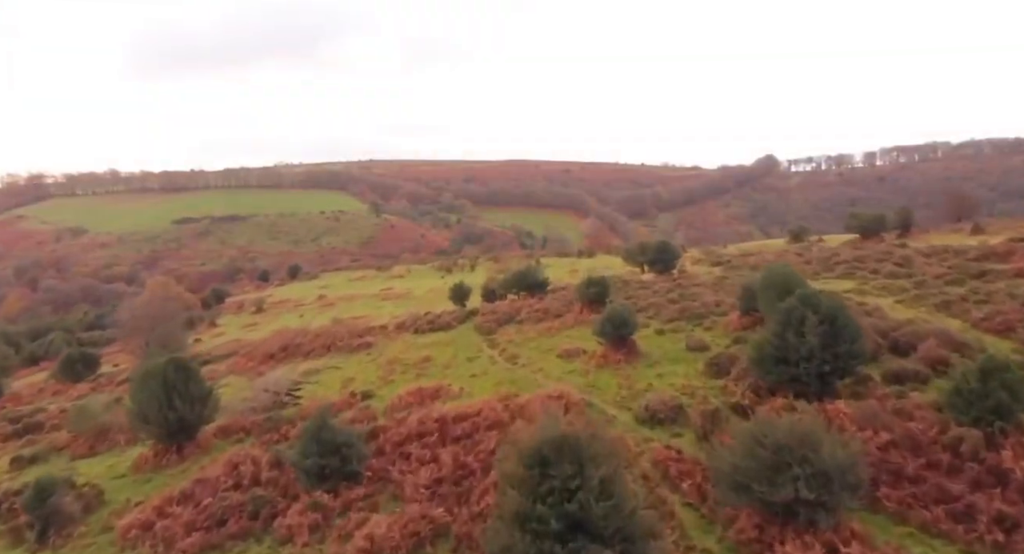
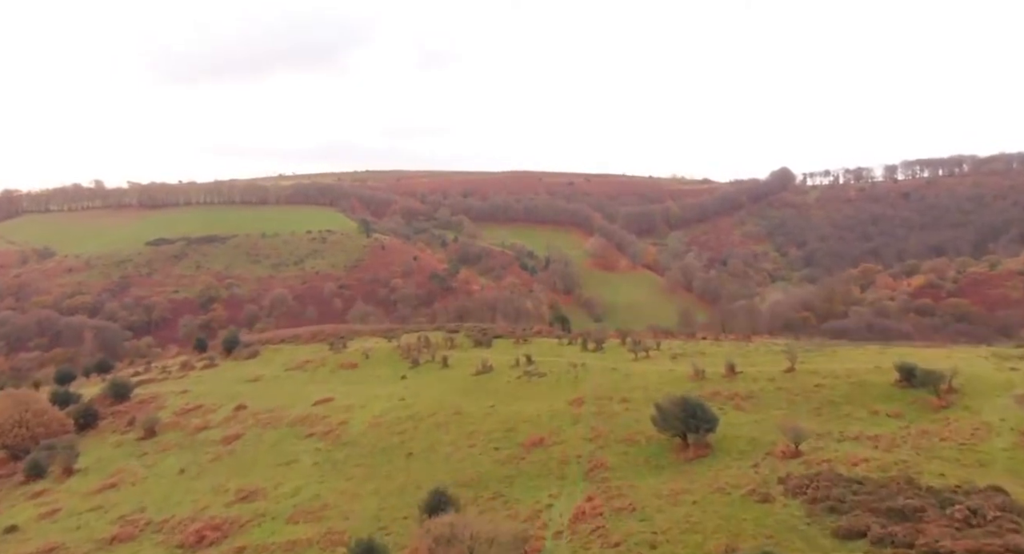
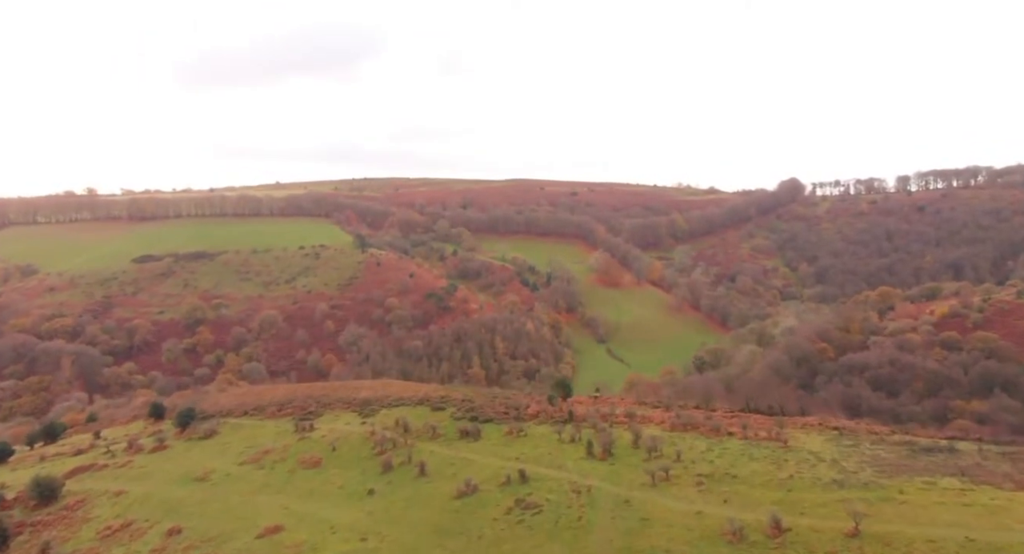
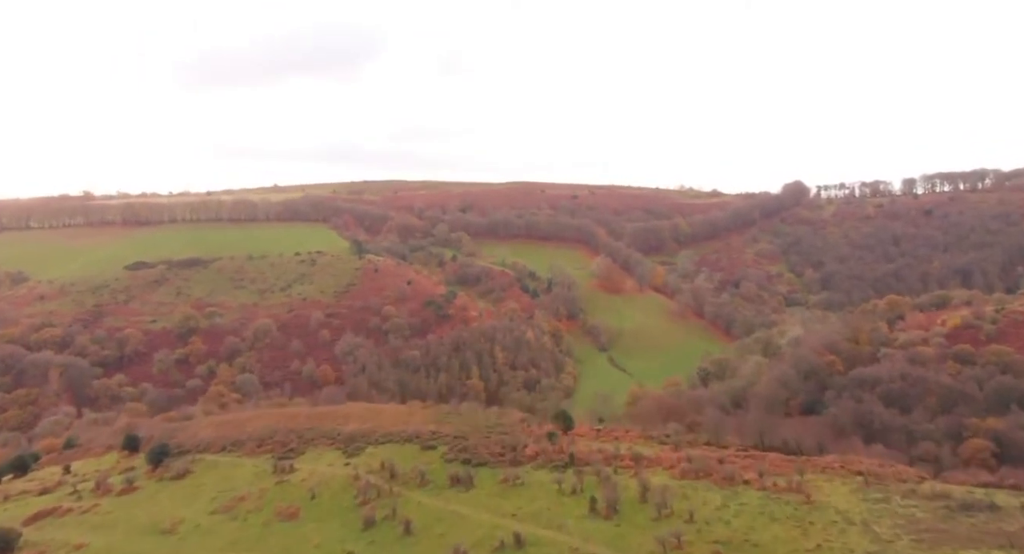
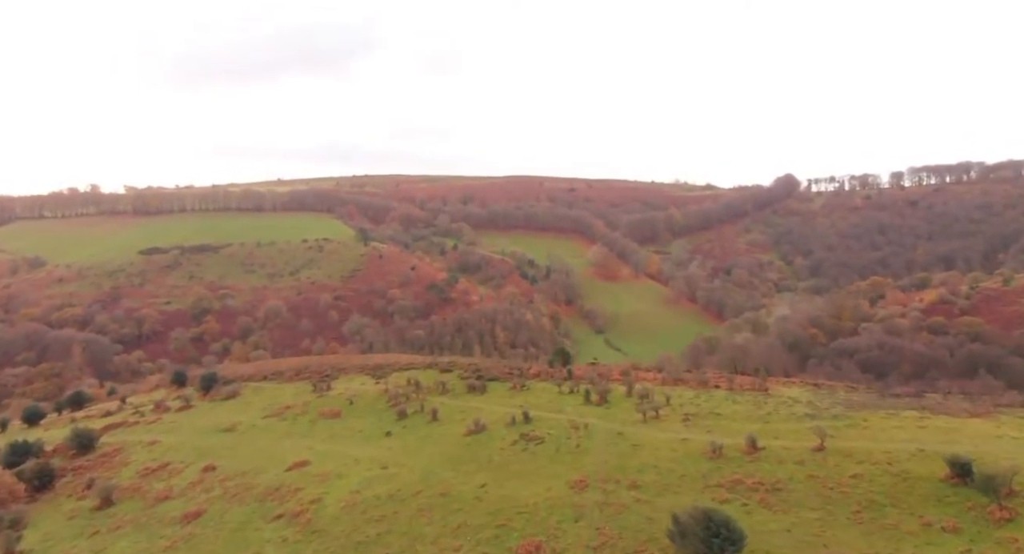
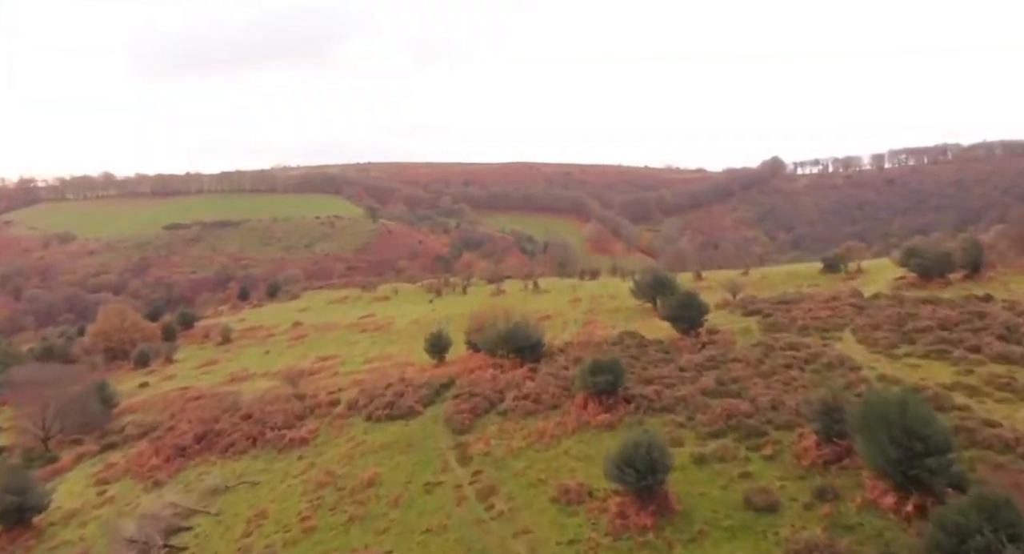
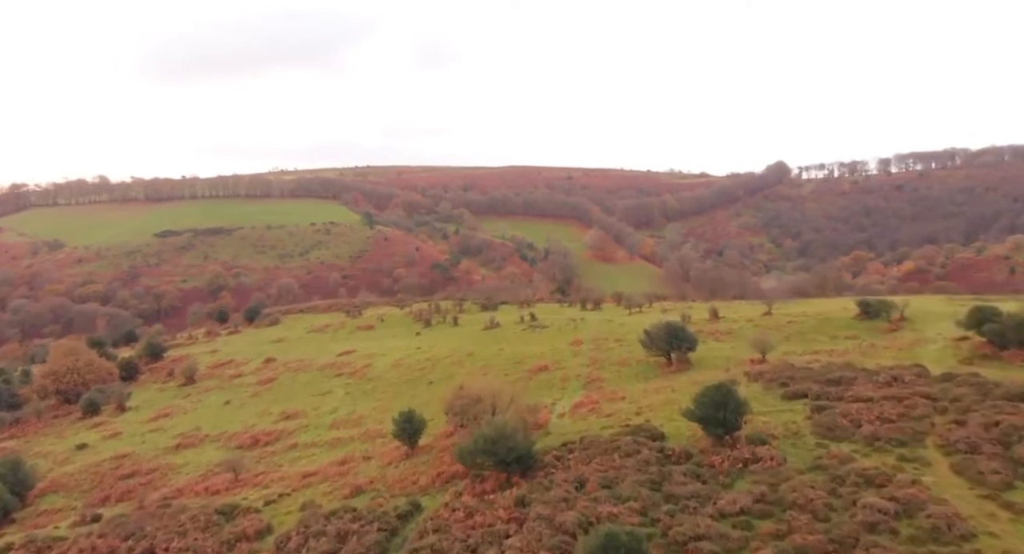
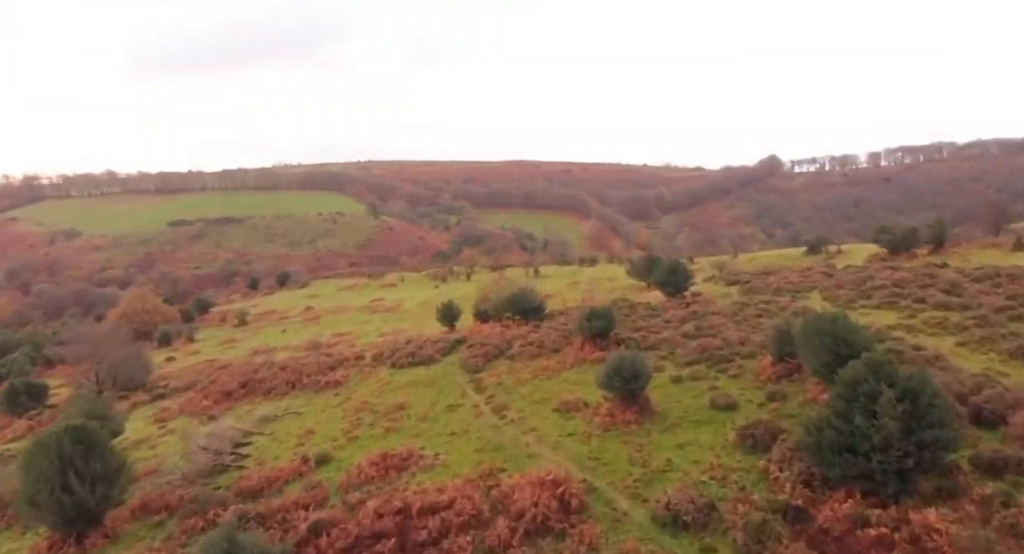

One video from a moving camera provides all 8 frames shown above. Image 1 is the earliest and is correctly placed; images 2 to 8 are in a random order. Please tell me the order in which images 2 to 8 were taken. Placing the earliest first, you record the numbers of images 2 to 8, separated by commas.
8, 6, 7, 2, 5, 3, 4
